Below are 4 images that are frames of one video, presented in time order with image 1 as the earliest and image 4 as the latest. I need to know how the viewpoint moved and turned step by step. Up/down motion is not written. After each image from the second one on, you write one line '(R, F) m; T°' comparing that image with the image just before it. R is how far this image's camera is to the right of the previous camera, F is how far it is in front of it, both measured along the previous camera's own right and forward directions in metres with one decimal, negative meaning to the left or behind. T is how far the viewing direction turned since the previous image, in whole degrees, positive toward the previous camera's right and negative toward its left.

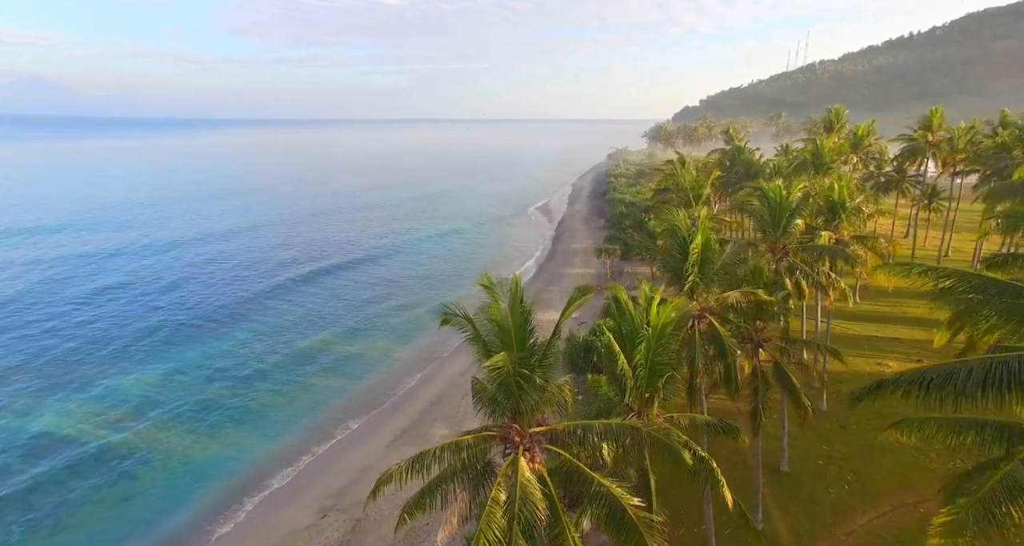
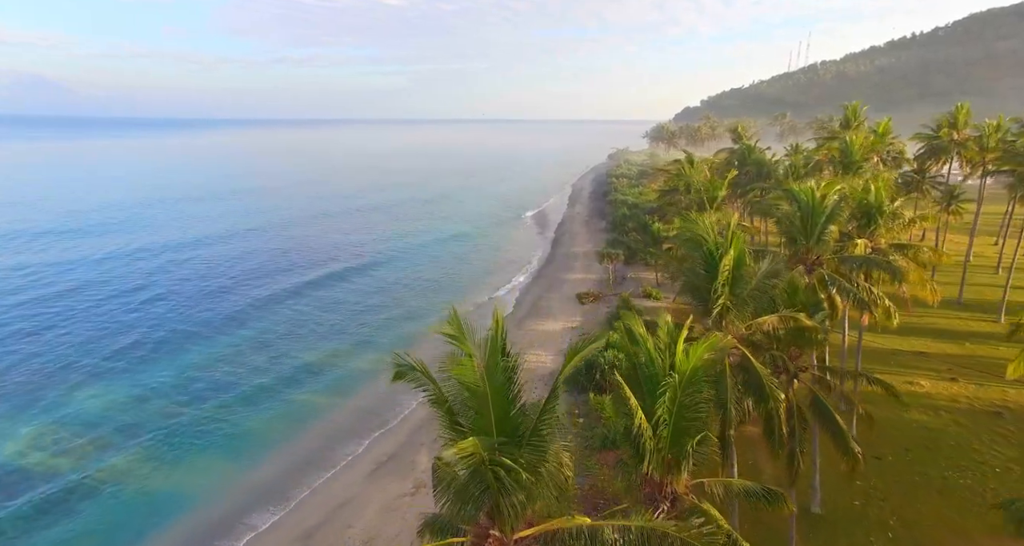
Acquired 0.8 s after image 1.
(+0.2, +2.4) m; 0°
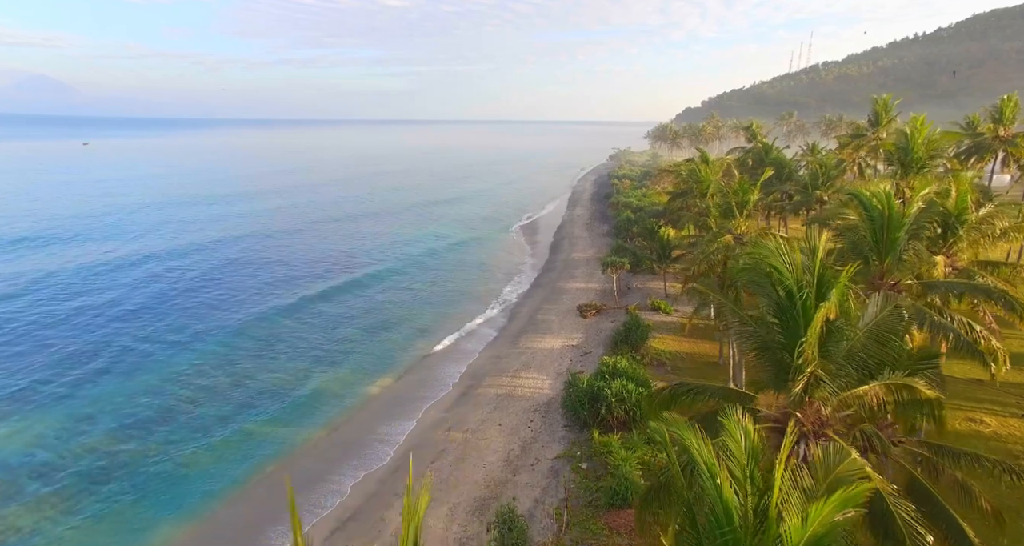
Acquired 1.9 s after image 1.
(+0.3, +3.7) m; 0°
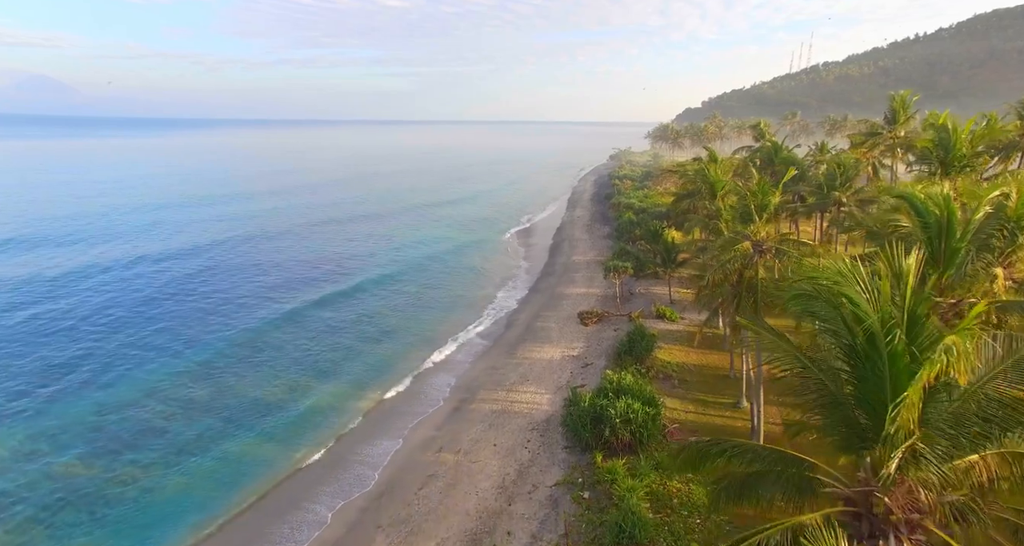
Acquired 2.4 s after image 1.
(+0.2, +1.9) m; 0°
